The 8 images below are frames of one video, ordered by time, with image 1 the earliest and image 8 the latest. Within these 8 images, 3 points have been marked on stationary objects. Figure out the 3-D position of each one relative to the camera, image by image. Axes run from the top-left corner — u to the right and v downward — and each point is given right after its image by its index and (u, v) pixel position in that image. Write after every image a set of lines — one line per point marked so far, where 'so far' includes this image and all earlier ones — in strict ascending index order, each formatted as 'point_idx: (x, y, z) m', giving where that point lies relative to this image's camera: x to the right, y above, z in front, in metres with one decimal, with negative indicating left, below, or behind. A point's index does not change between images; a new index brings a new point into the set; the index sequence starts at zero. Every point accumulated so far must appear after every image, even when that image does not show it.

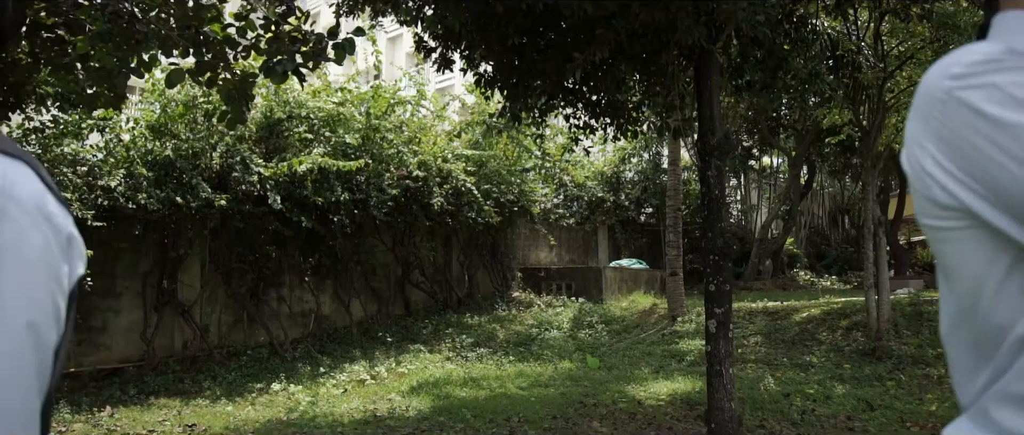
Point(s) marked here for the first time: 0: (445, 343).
0: (-0.9, -1.6, +10.2) m
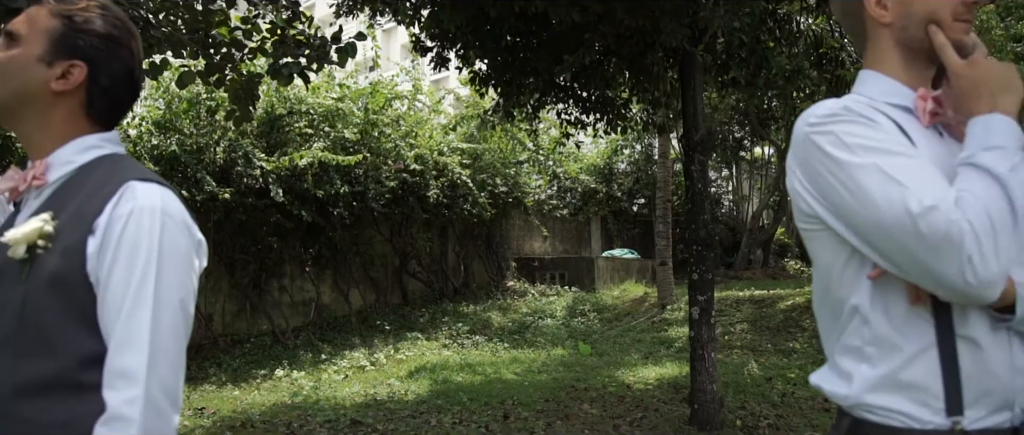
0: (-0.9, -1.5, +10.5) m
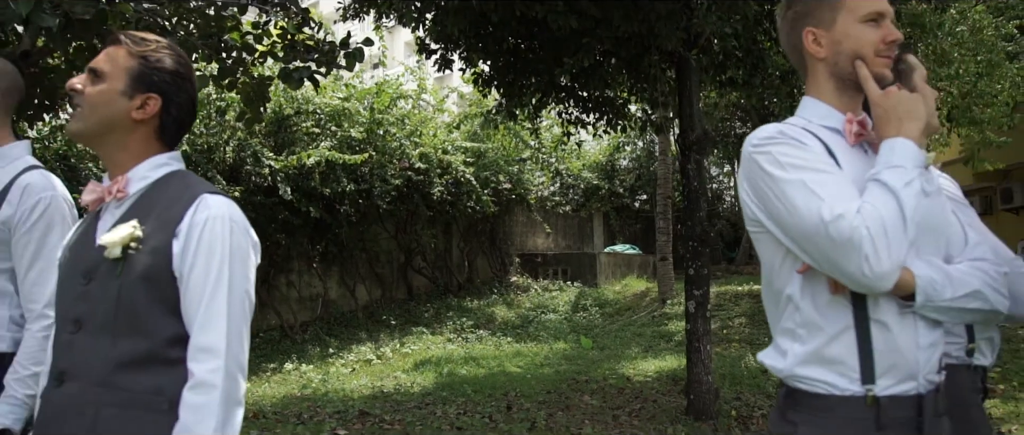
0: (-0.9, -1.4, +10.7) m
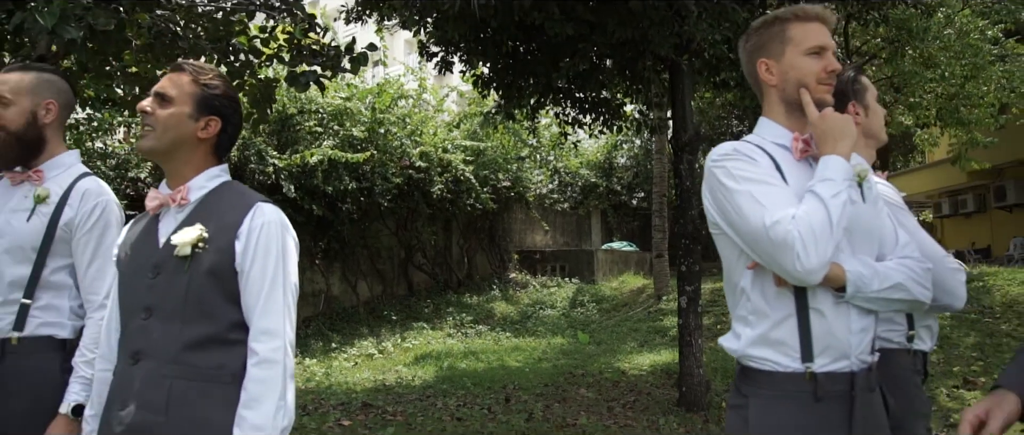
0: (-0.9, -1.4, +10.9) m
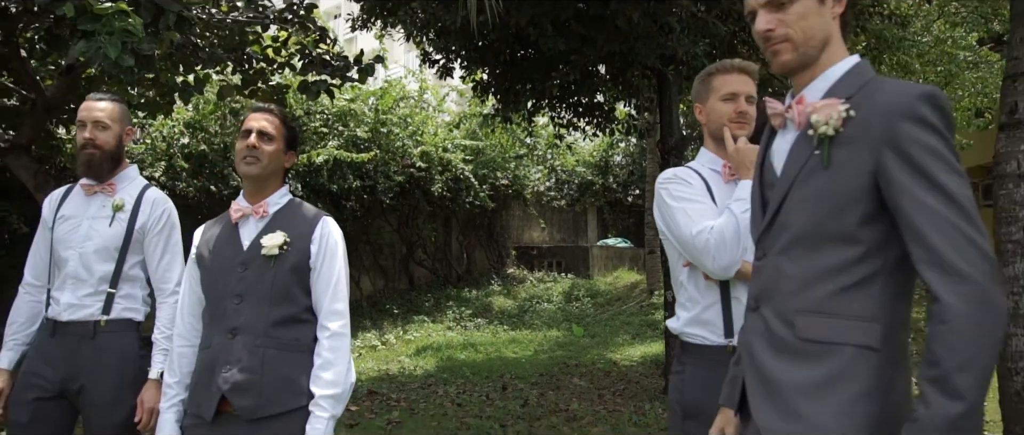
0: (-0.9, -1.4, +11.3) m
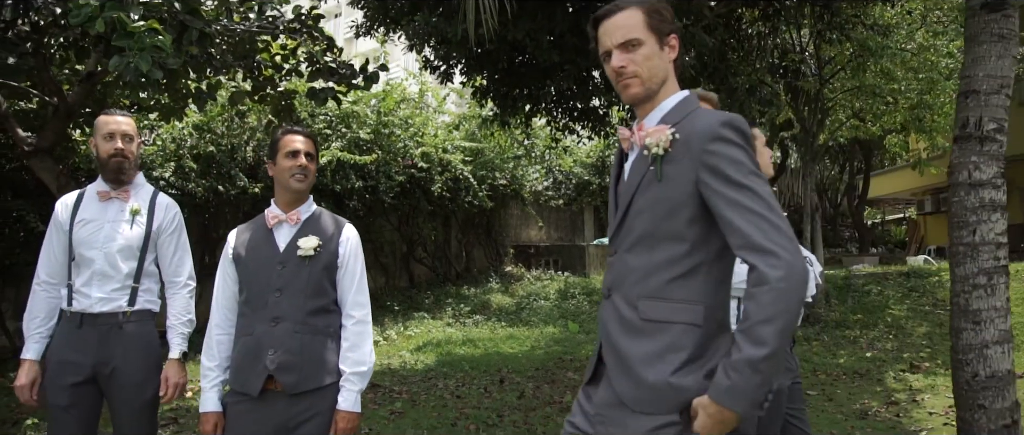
0: (-1.0, -1.4, +11.7) m
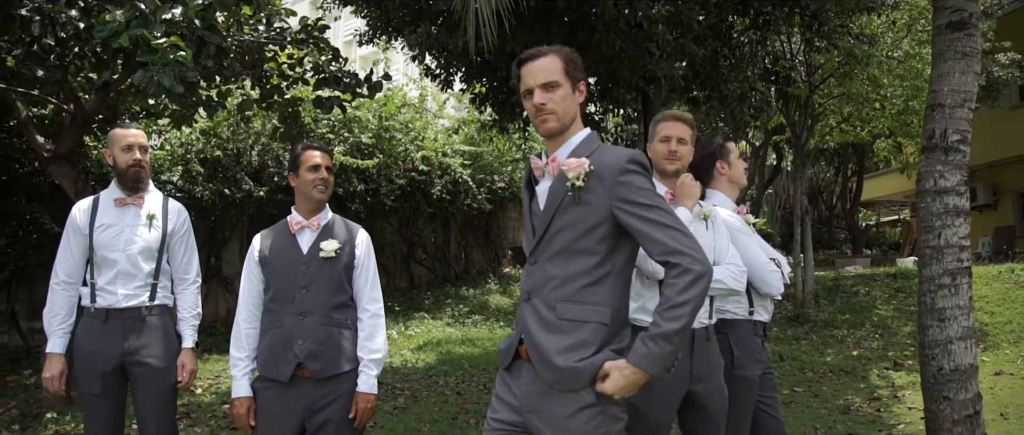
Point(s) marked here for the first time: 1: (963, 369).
0: (-1.0, -1.4, +11.9) m
1: (+2.1, -0.7, +3.8) m
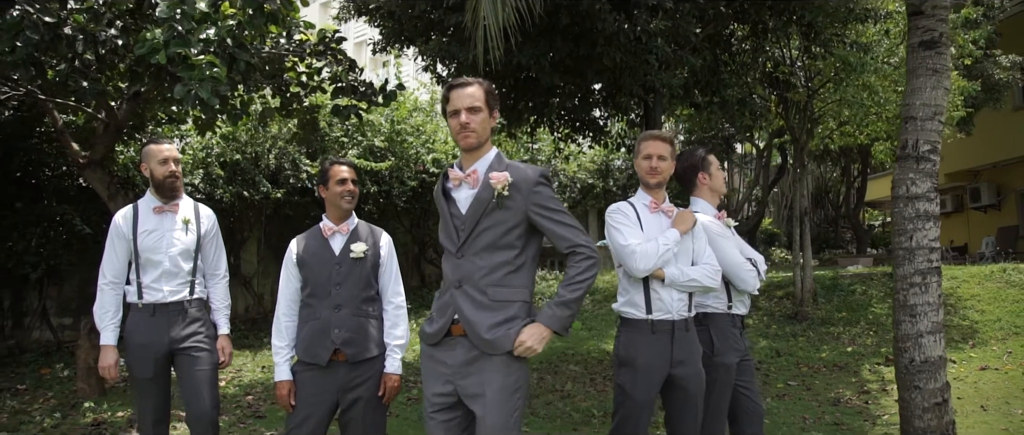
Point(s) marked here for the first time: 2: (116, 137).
0: (-0.9, -1.4, +12.3) m
1: (+2.2, -0.7, +4.2) m
2: (-3.3, +0.7, +6.7) m
